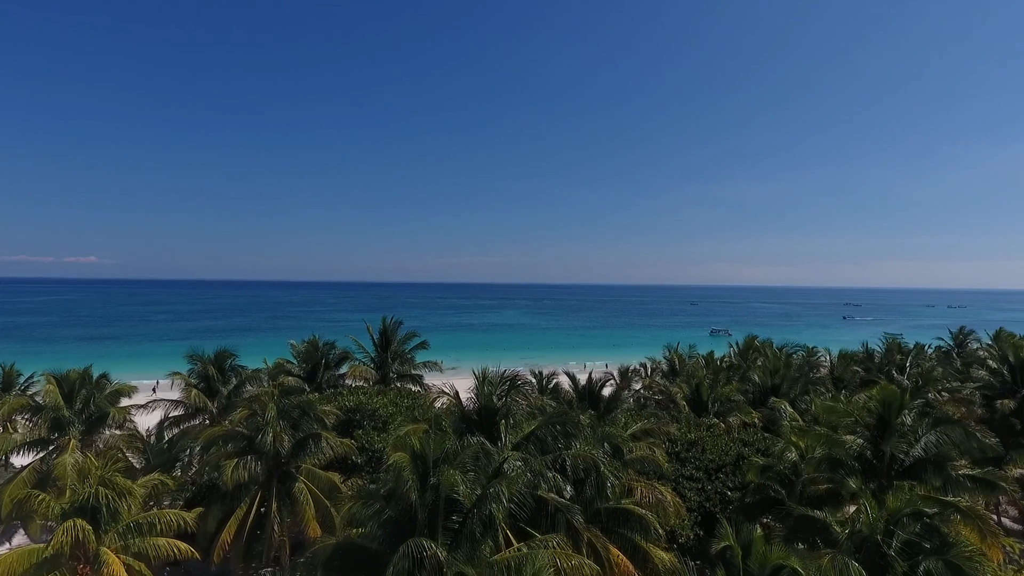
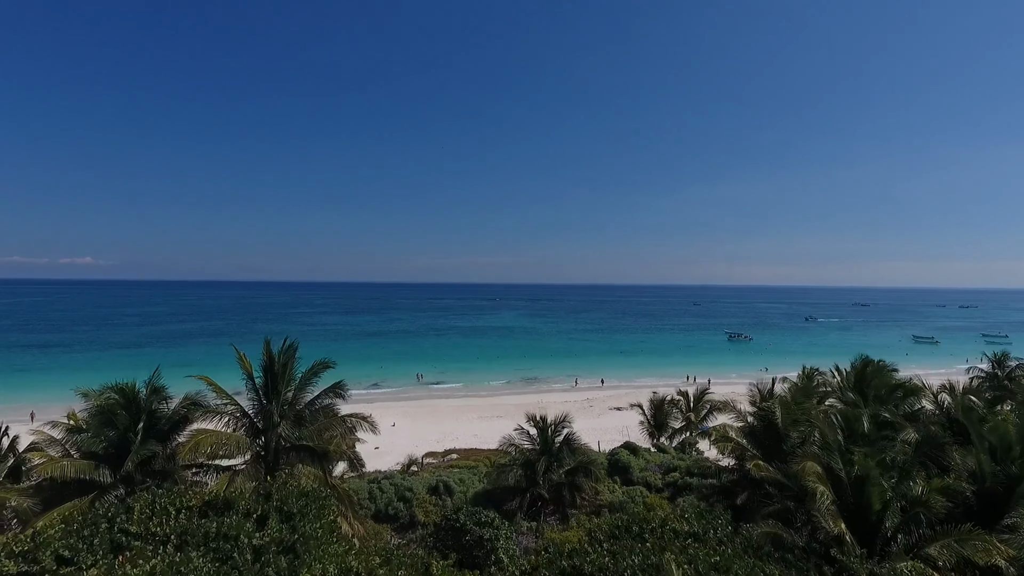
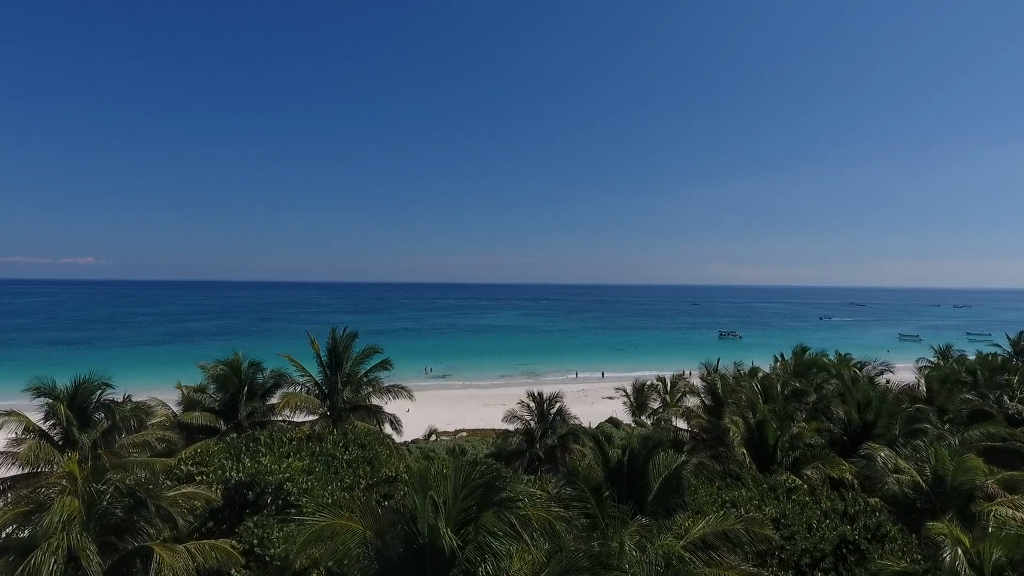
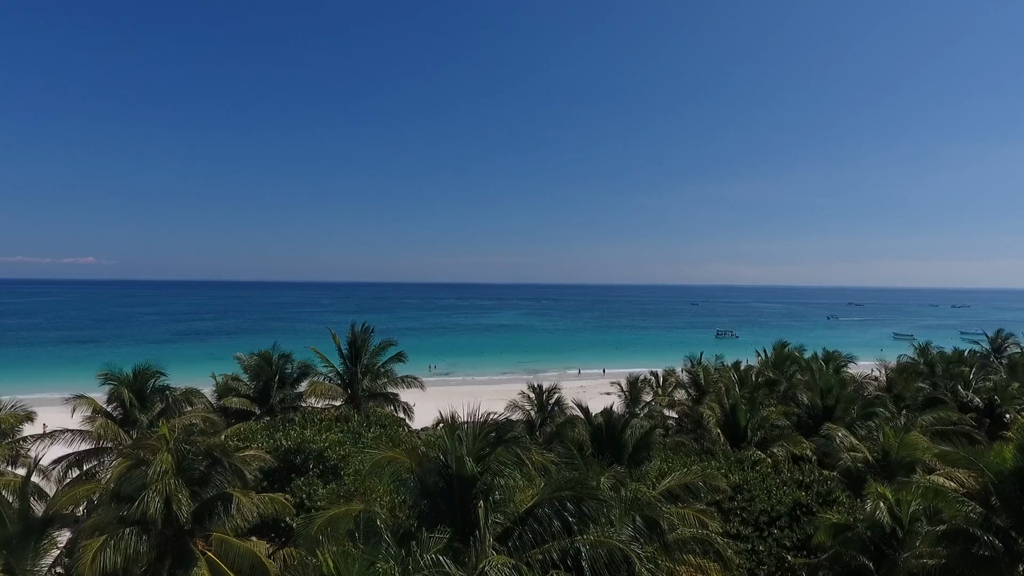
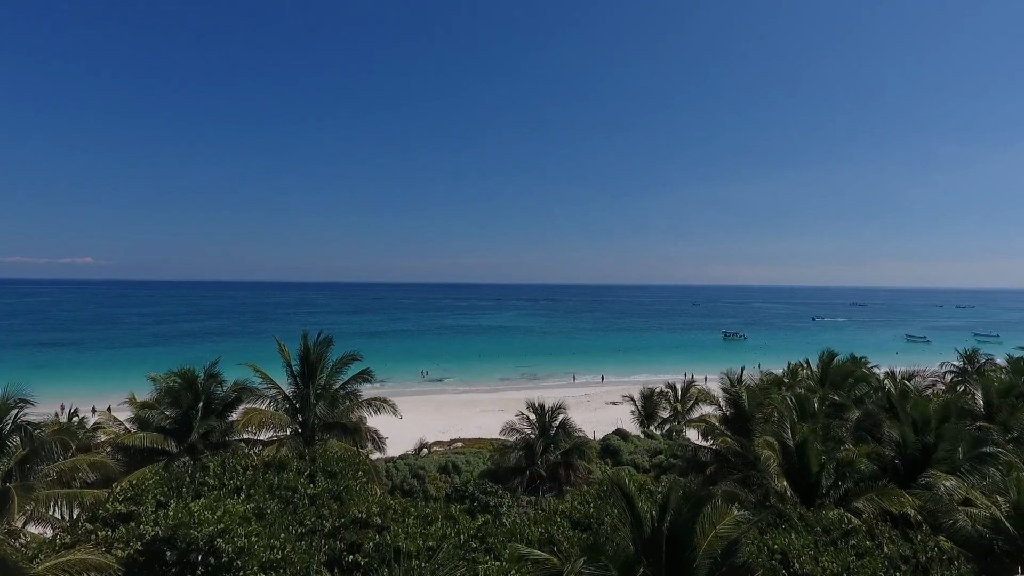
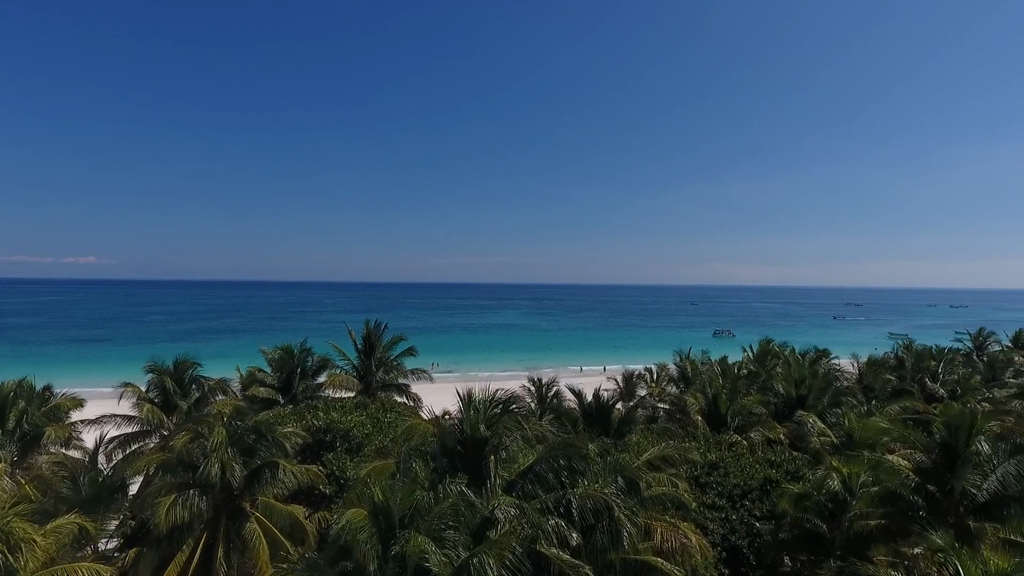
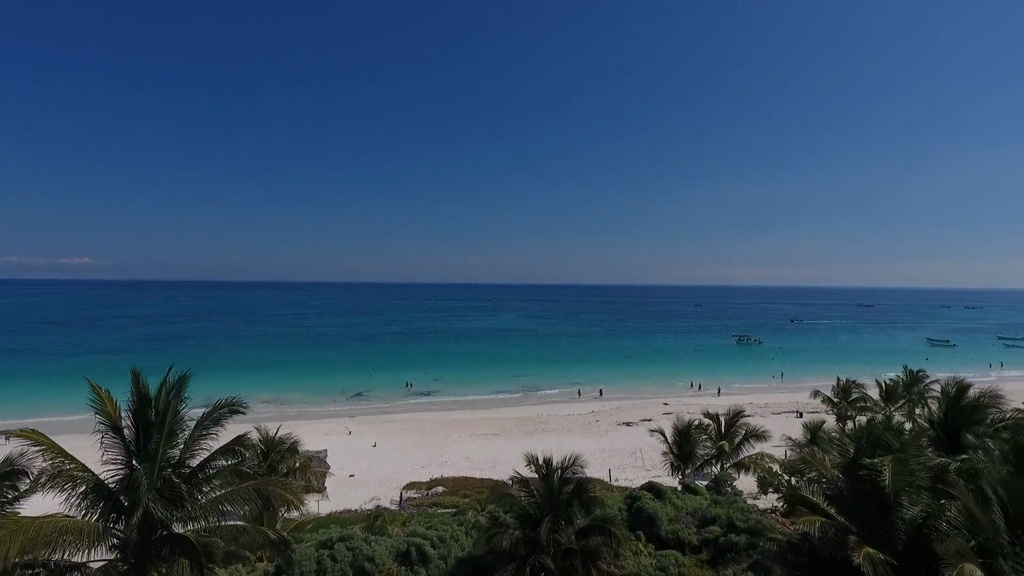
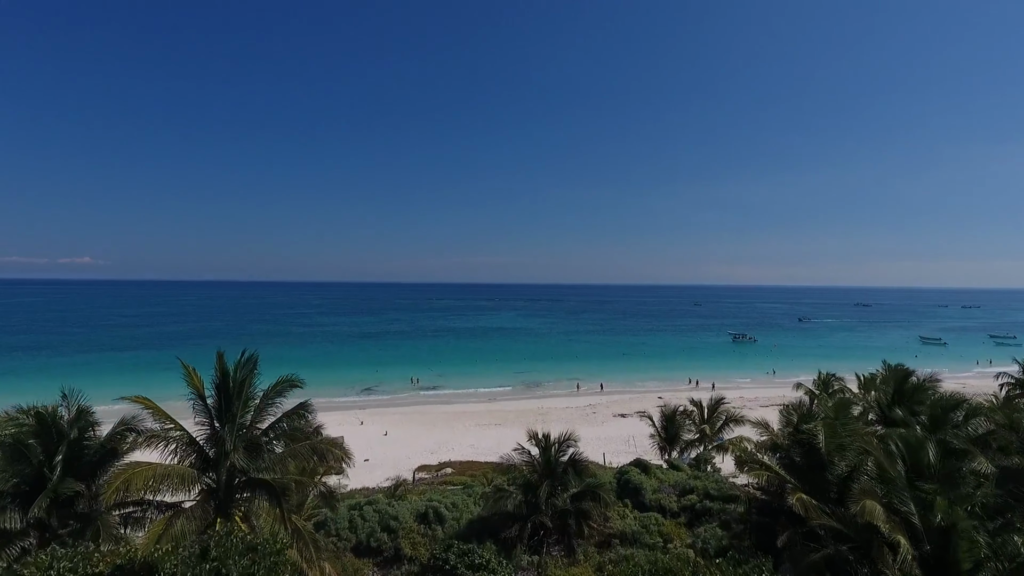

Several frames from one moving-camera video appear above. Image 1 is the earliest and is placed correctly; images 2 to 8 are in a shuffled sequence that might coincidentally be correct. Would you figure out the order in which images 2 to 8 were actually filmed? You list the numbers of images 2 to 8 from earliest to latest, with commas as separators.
6, 4, 3, 5, 2, 8, 7
